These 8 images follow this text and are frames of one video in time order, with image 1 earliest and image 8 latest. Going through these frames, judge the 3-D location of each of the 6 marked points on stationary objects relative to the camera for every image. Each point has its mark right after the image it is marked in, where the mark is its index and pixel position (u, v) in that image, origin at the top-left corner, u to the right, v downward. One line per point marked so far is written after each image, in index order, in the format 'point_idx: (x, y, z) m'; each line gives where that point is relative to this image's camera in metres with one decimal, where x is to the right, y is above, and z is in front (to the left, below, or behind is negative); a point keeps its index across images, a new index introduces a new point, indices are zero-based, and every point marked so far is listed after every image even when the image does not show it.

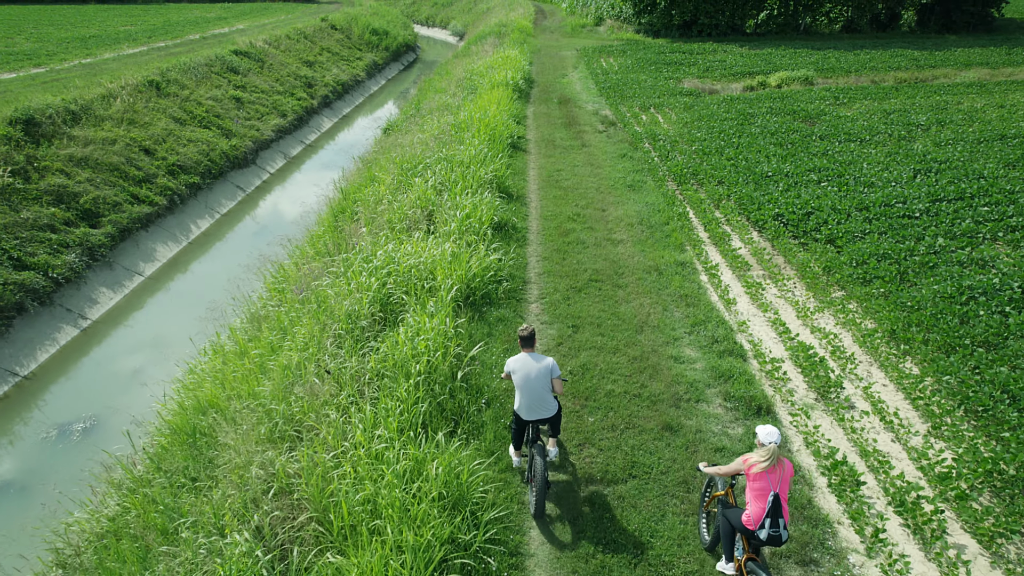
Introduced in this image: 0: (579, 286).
0: (+0.9, 0.0, +8.8) m
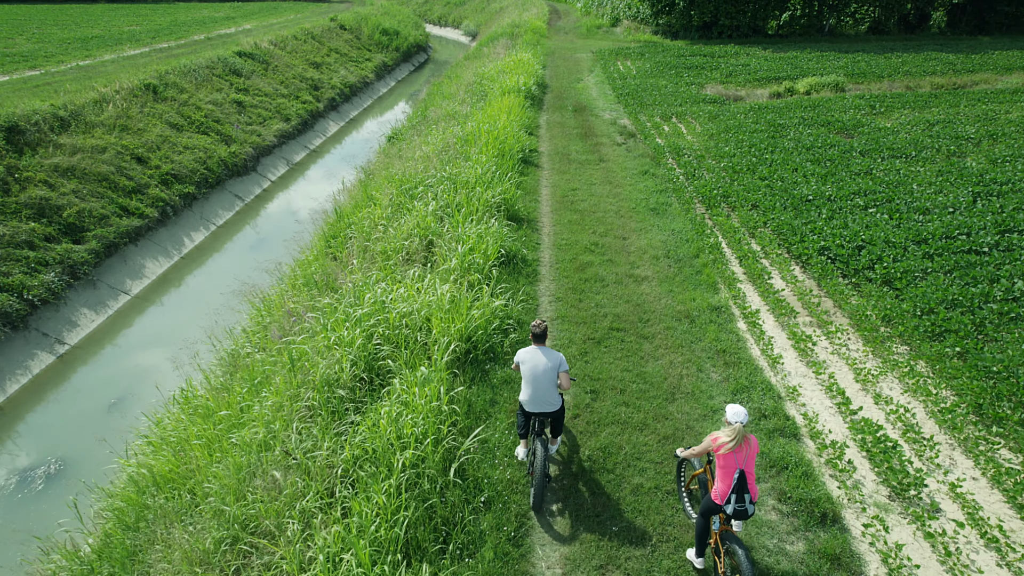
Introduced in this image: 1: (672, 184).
0: (+1.0, -0.6, +7.6) m
1: (+2.9, +1.8, +12.3) m
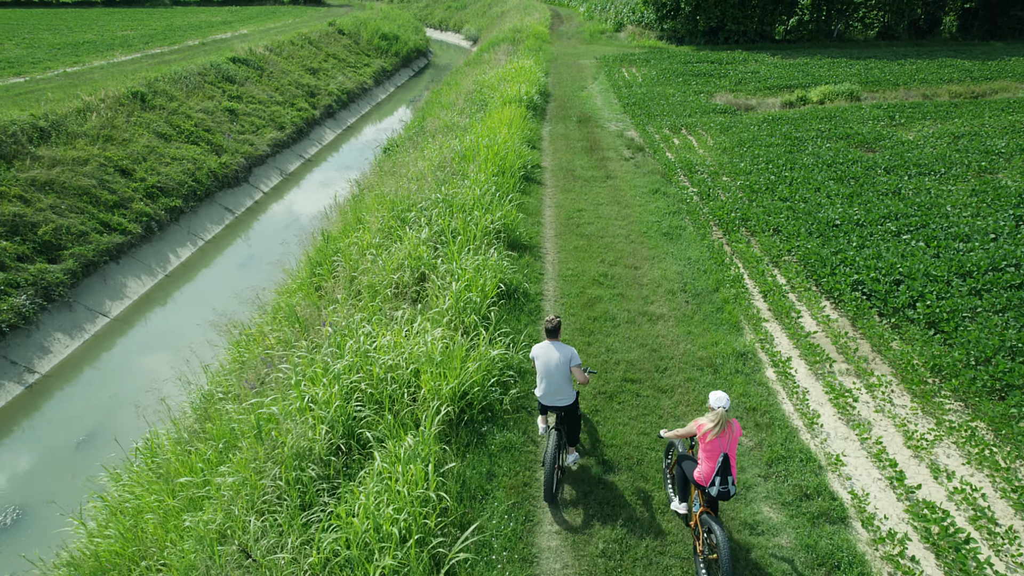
0: (+1.0, -1.0, +6.7) m
1: (+2.9, +1.4, +11.4) m
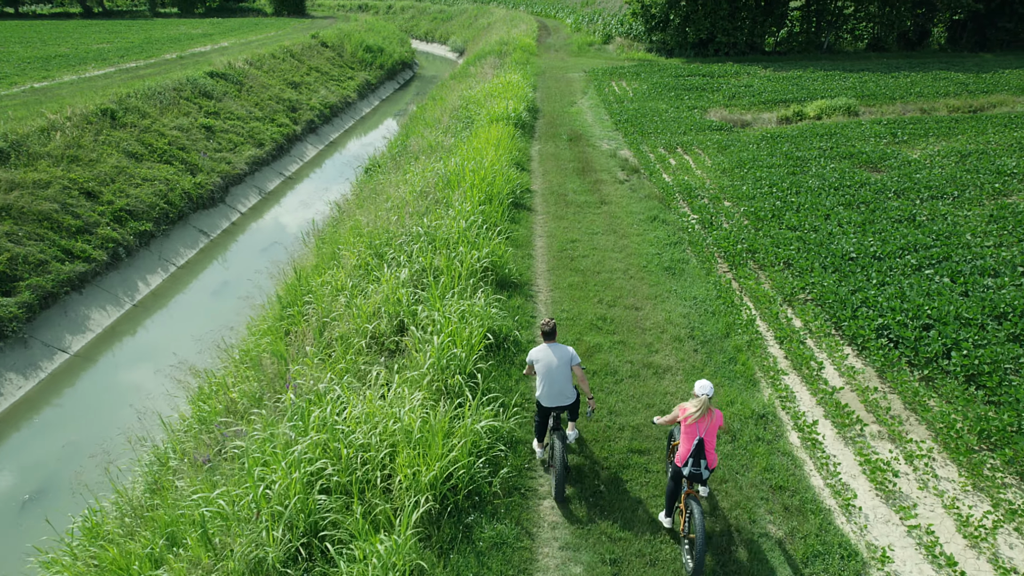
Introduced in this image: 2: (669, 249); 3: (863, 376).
0: (+0.9, -1.5, +5.8) m
1: (+2.7, +0.8, +10.6) m
2: (+2.3, +0.6, +10.1) m
3: (+3.6, -0.9, +7.0) m
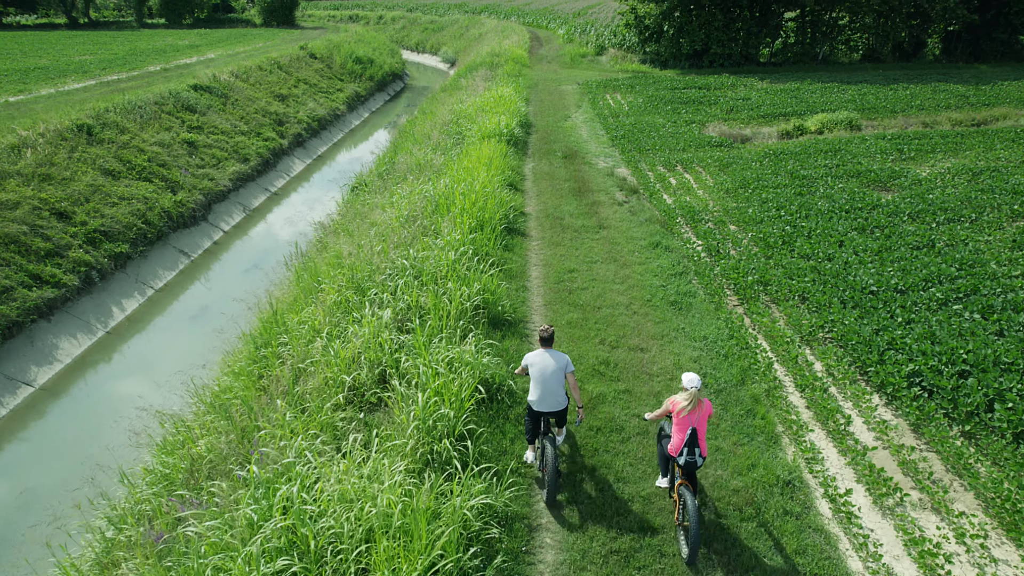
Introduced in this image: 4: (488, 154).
0: (+0.8, -2.0, +5.1) m
1: (+2.6, +0.3, +9.9) m
2: (+2.3, +0.1, +9.4) m
3: (+3.6, -1.3, +6.3) m
4: (-0.5, +2.8, +14.3) m
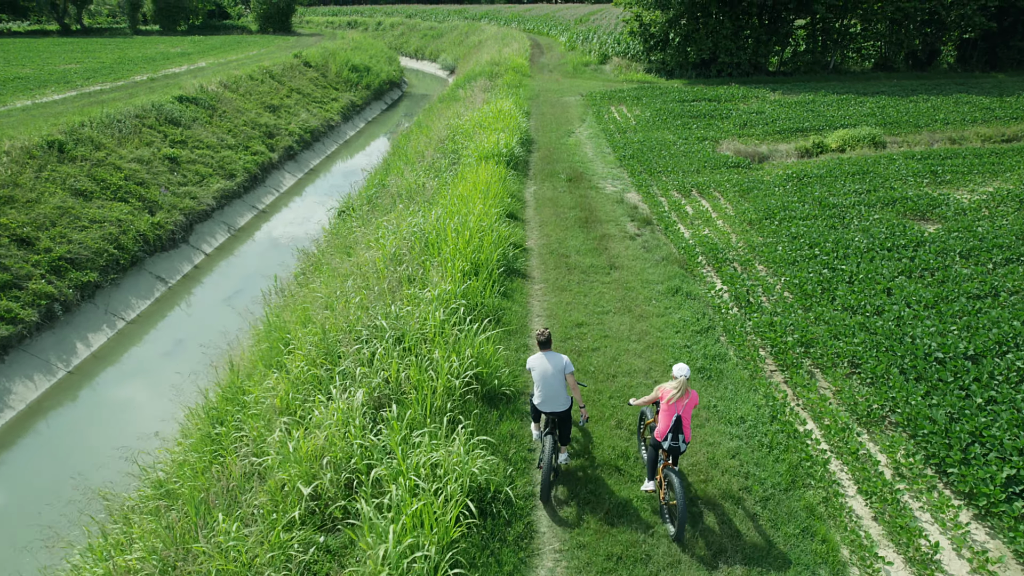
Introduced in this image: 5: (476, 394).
0: (+0.8, -2.6, +3.8) m
1: (+2.6, -0.4, +8.6) m
2: (+2.2, -0.6, +8.1) m
3: (+3.6, -2.0, +5.0) m
4: (-0.5, +2.1, +13.0) m
5: (-0.4, -1.0, +6.7) m
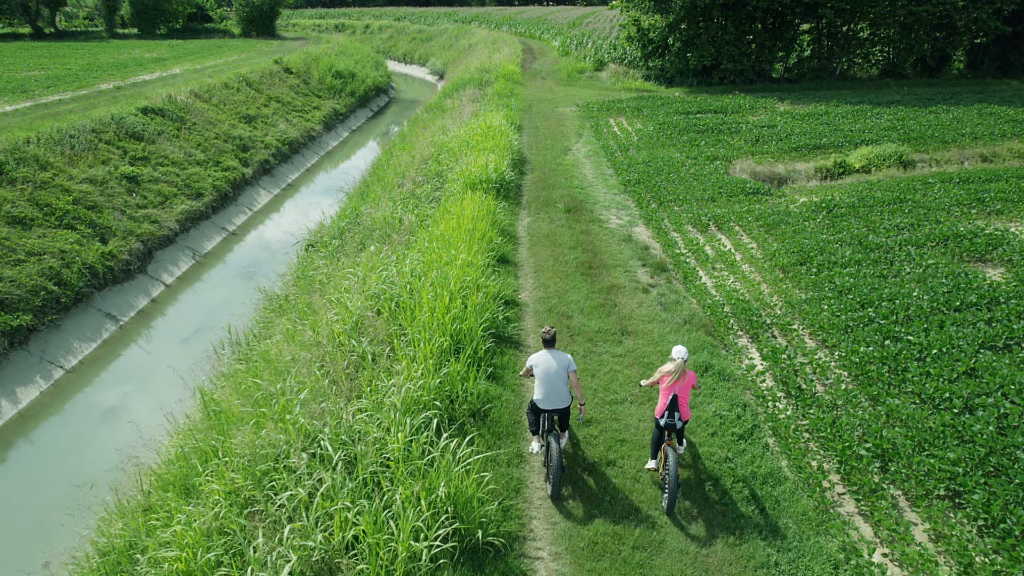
0: (+0.8, -3.5, +1.9) m
1: (+2.5, -1.2, +6.8) m
2: (+2.1, -1.5, +6.3) m
3: (+3.5, -2.9, +3.2) m
4: (-0.7, +1.2, +11.1) m
5: (-0.5, -1.9, +4.9) m
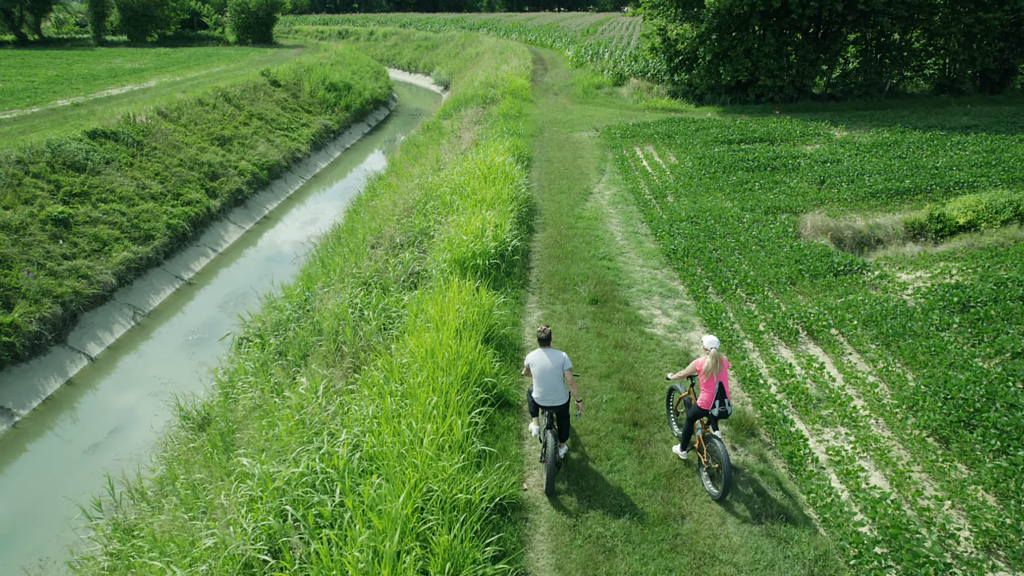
0: (+0.7, -5.1, -1.8) m
1: (+2.4, -2.9, +3.0) m
2: (+2.1, -3.1, +2.6) m
3: (+3.4, -4.5, -0.6) m
4: (-0.6, -0.5, +7.5) m
5: (-0.5, -3.5, +1.2) m
